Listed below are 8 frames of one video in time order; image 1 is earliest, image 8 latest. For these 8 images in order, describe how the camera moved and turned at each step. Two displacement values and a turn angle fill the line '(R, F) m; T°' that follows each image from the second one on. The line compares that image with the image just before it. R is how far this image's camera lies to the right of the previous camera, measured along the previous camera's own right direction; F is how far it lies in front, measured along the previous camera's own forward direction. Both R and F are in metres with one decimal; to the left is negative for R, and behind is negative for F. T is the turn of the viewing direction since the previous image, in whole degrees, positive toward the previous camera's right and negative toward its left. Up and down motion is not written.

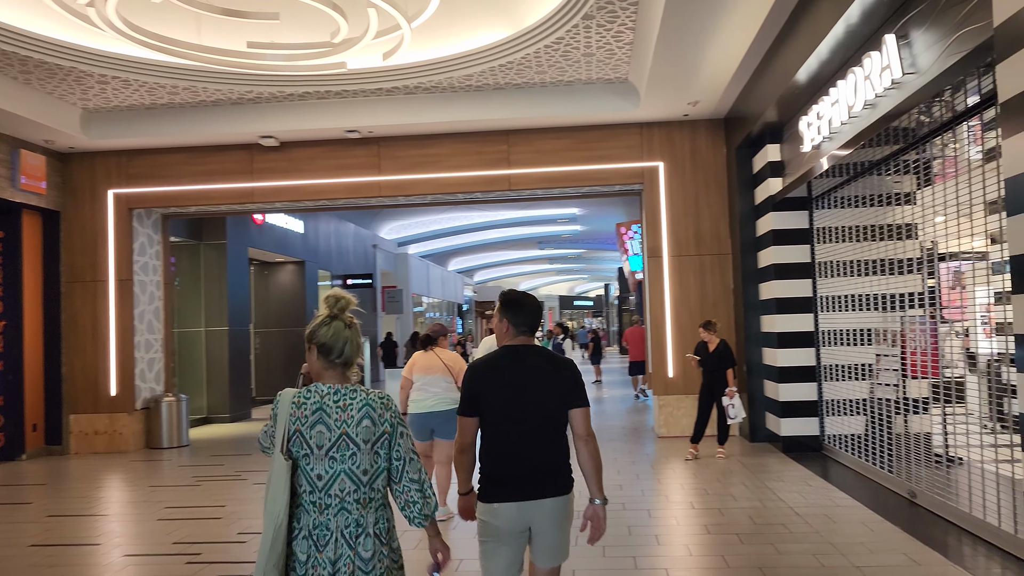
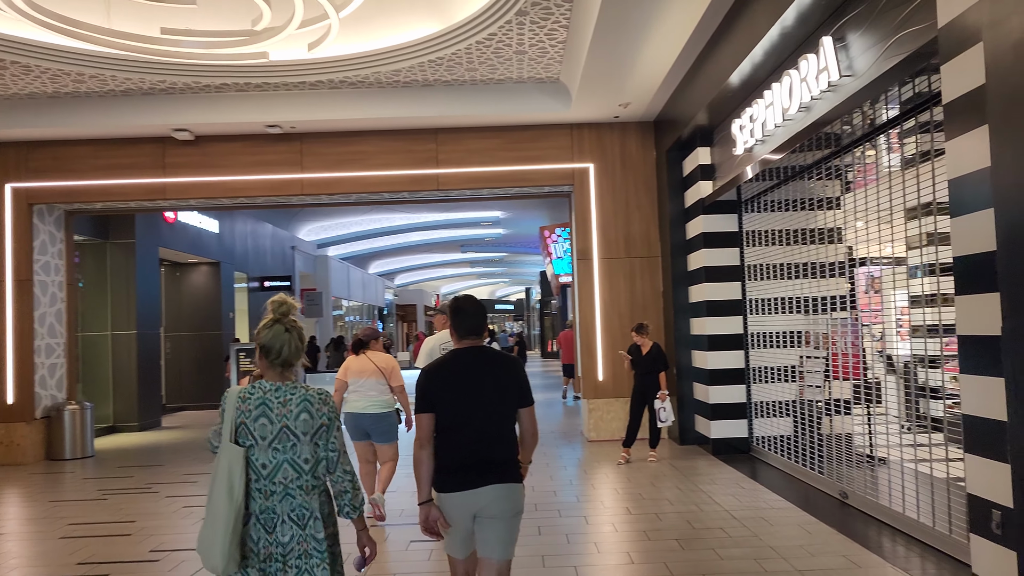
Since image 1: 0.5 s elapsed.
(-0.1, +0.2) m; +5°
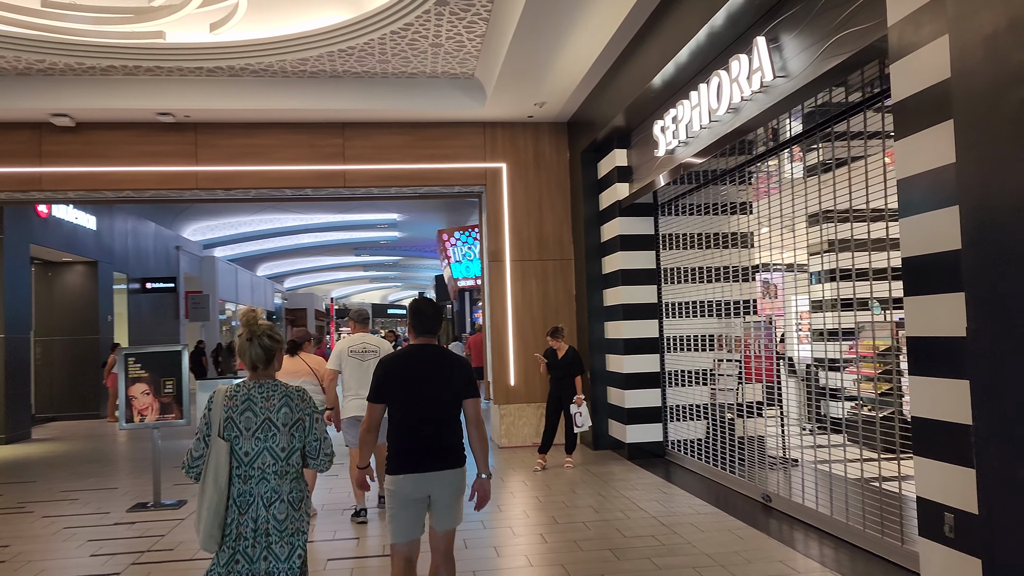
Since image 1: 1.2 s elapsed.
(-0.2, +0.2) m; +7°
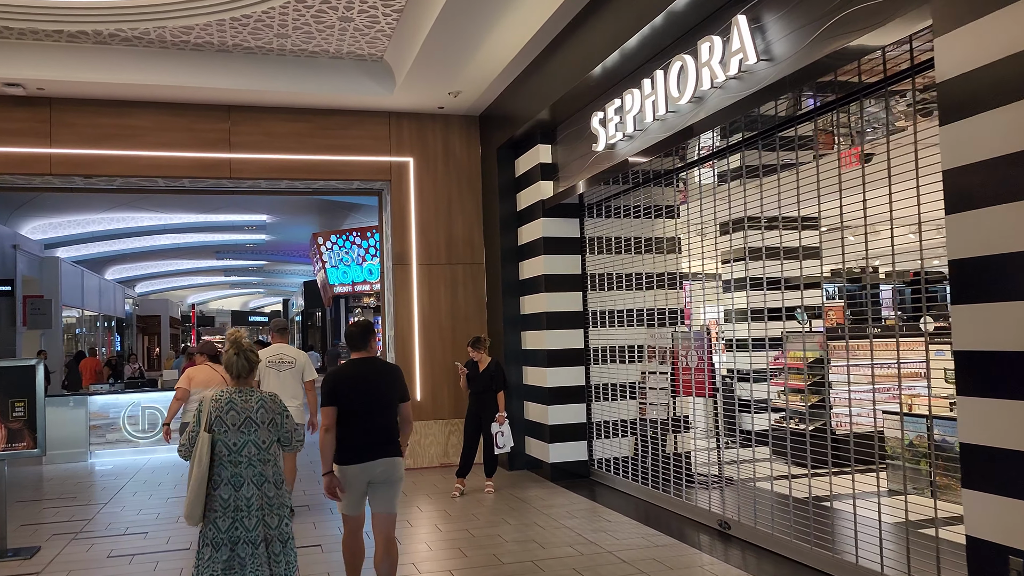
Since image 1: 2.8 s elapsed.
(-0.4, +0.7) m; +9°
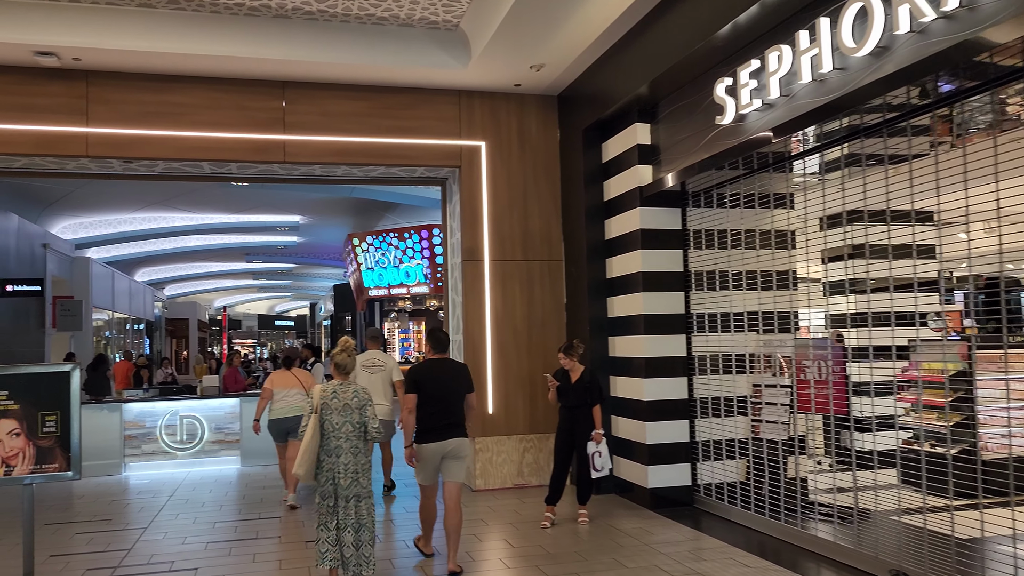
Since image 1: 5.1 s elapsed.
(-0.5, +0.8) m; -2°
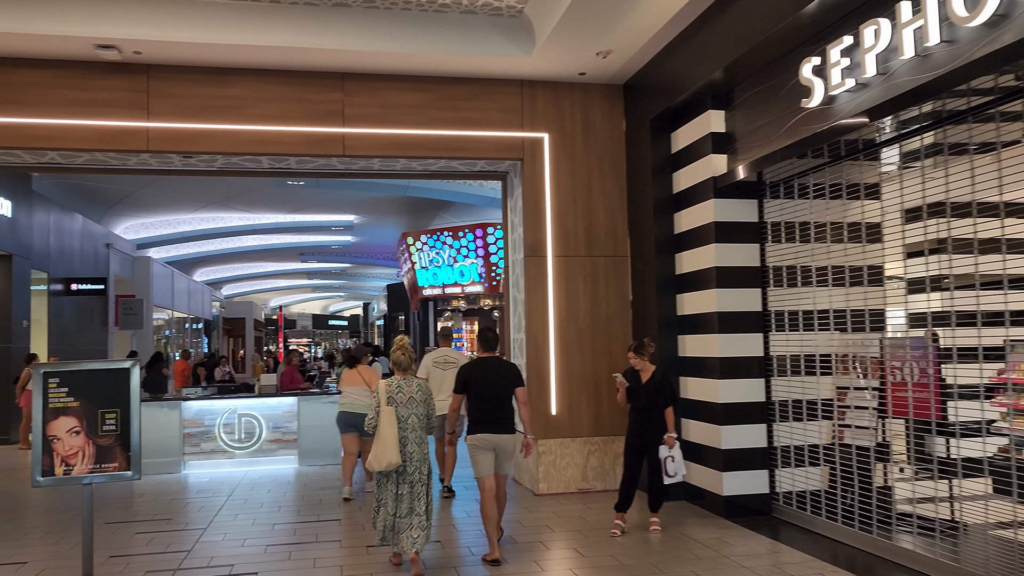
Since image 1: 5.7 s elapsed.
(-0.1, +0.2) m; -3°
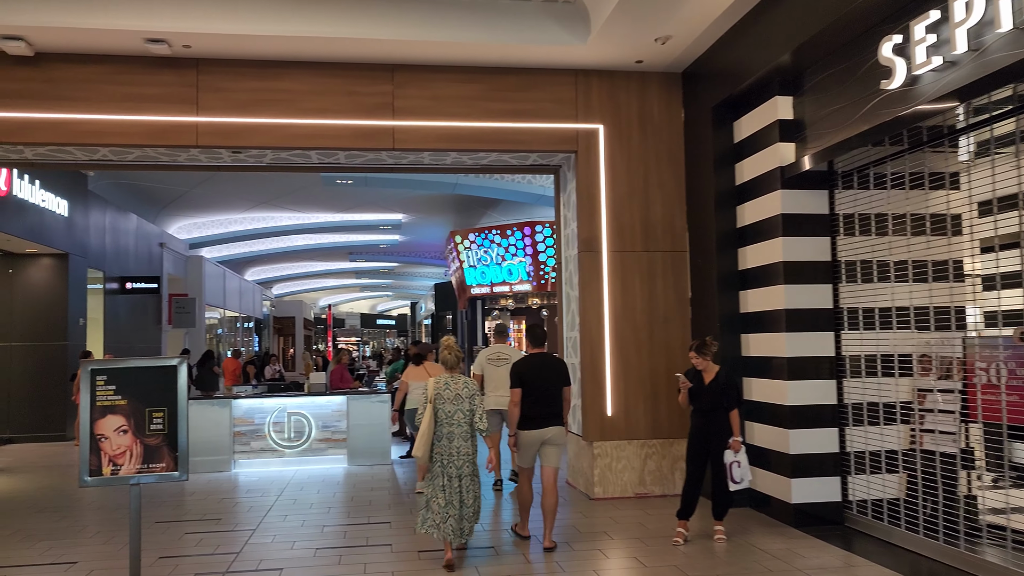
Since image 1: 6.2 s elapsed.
(-0.1, +0.2) m; -3°
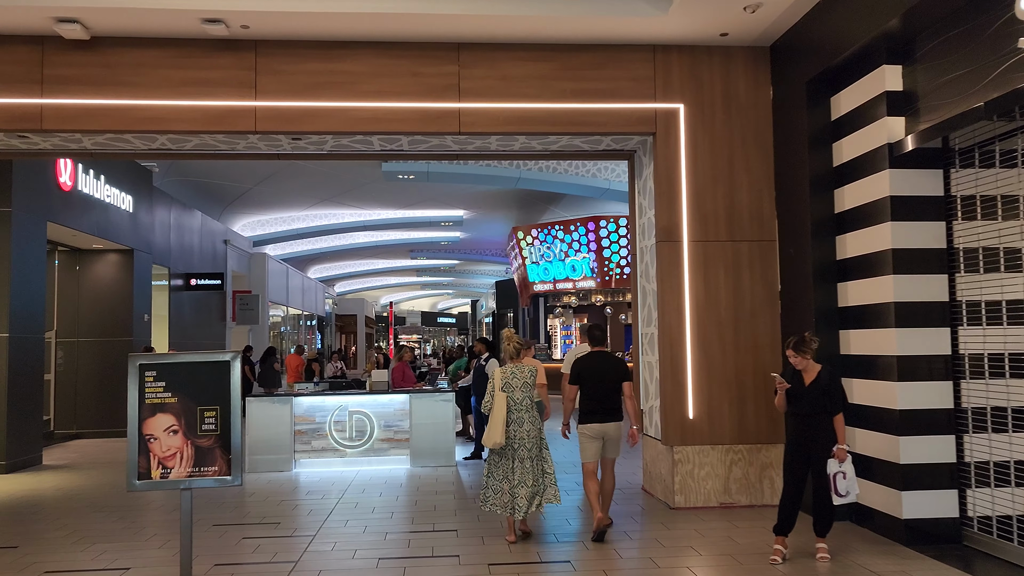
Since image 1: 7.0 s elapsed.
(-0.1, +0.4) m; -4°
